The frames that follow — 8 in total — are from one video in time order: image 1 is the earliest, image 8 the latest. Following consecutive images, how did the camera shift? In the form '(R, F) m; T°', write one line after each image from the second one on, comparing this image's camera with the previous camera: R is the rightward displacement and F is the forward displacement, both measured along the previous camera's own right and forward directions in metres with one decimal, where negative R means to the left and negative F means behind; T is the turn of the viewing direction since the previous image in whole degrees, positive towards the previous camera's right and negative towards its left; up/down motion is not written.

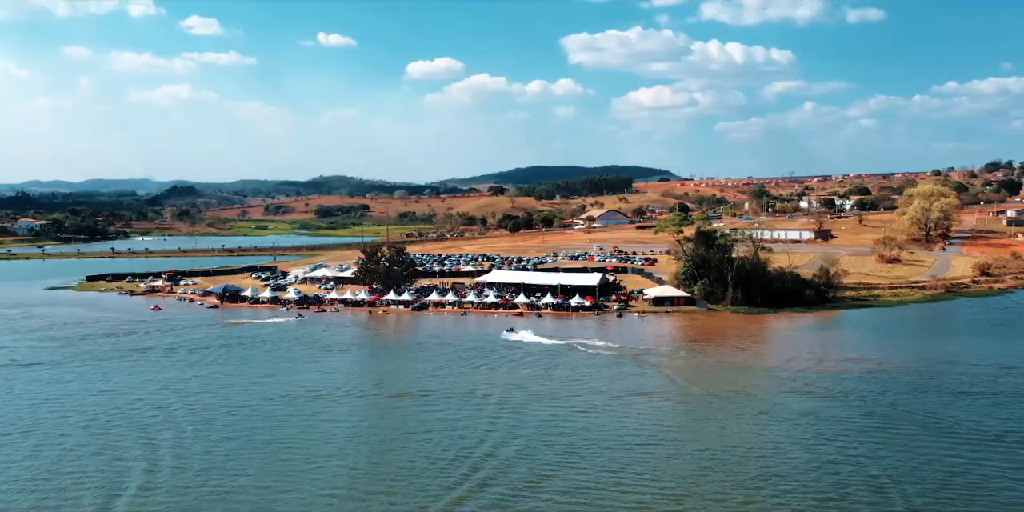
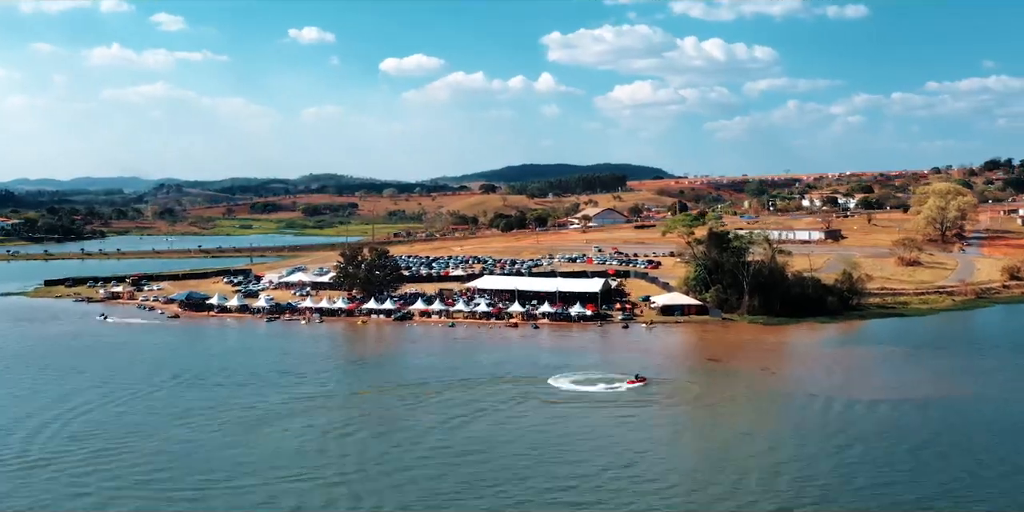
(-0.1, +5.1) m; +1°
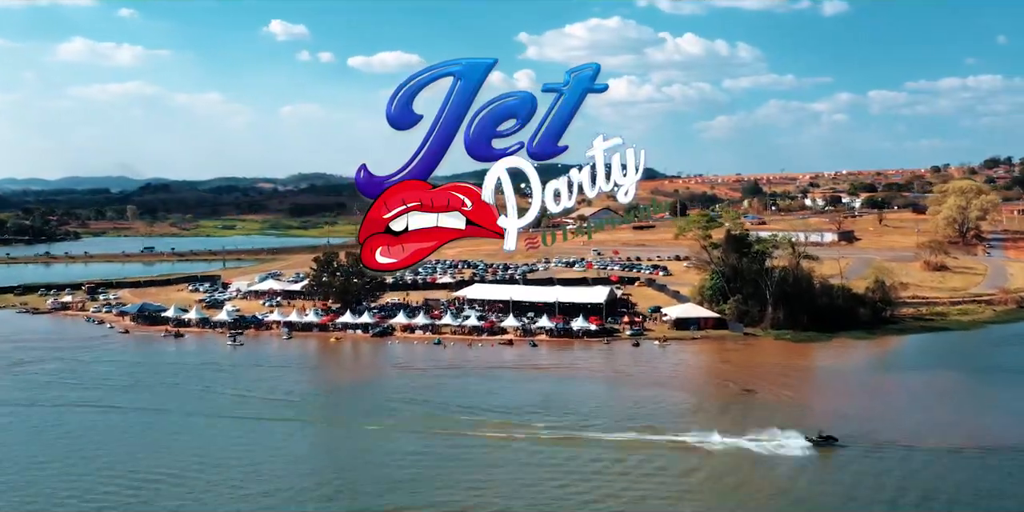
(-0.1, +5.5) m; +1°
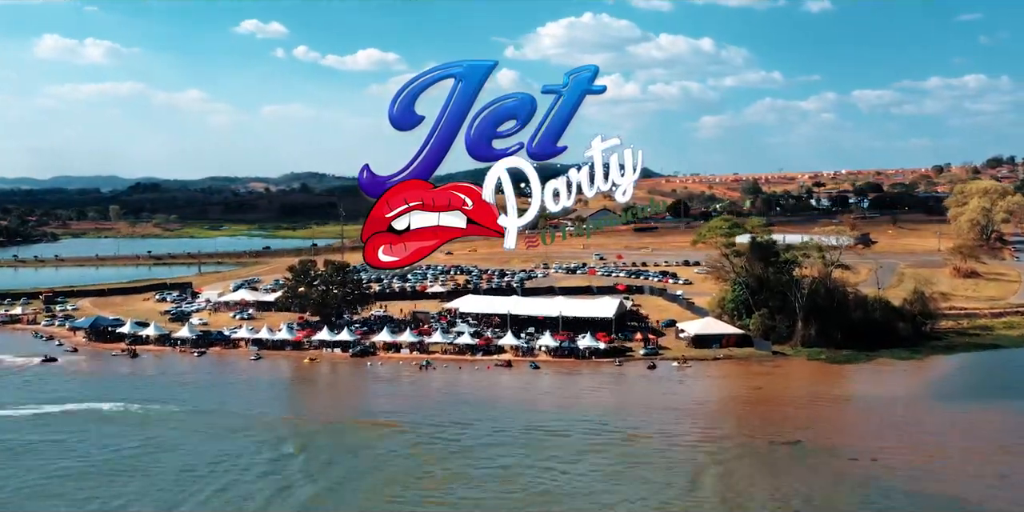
(-0.2, +4.8) m; 0°
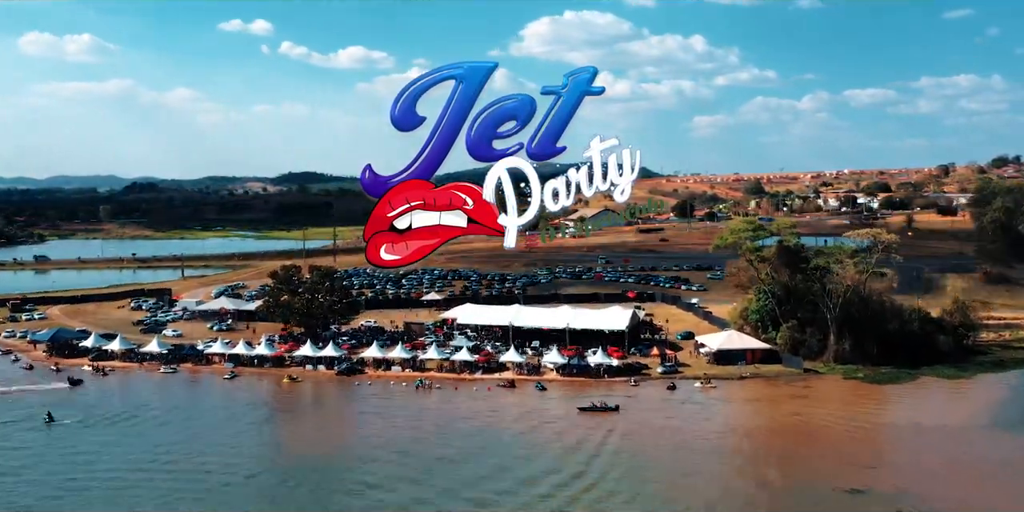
(-0.2, +3.6) m; 0°
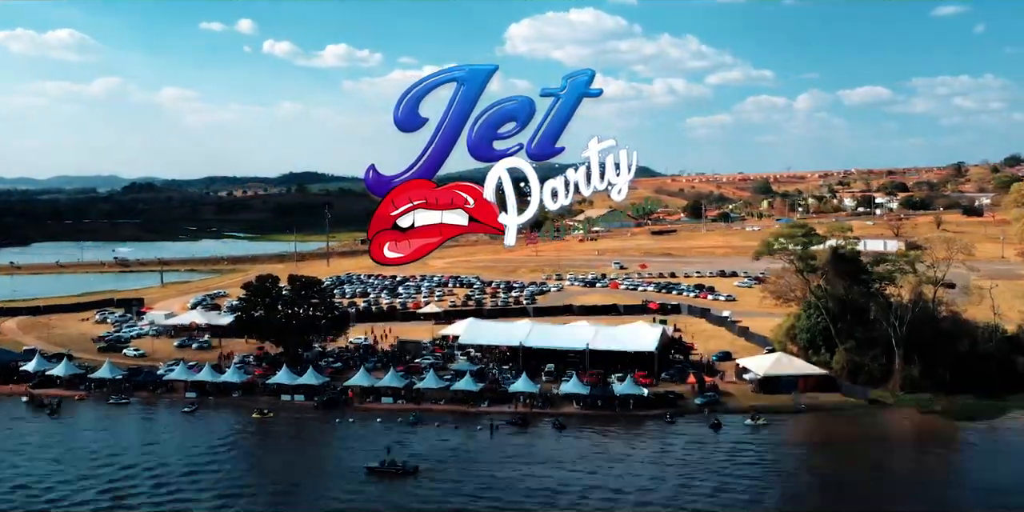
(-0.3, +5.0) m; 0°
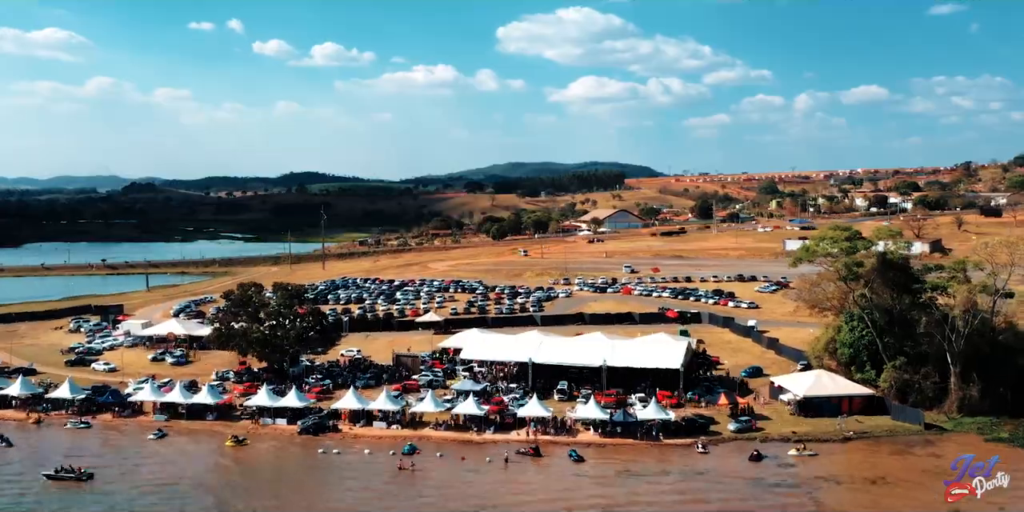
(-0.2, +3.2) m; 0°
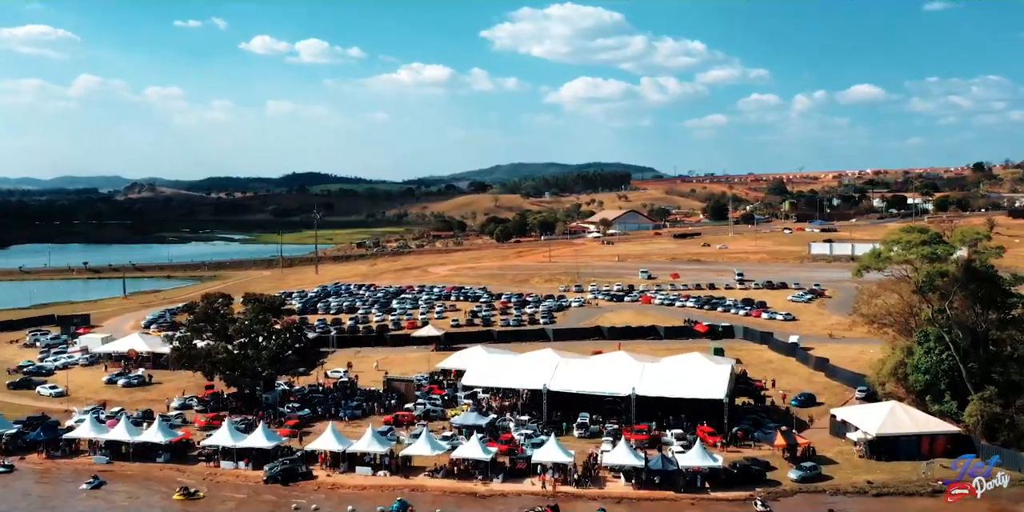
(-0.3, +4.4) m; 0°
